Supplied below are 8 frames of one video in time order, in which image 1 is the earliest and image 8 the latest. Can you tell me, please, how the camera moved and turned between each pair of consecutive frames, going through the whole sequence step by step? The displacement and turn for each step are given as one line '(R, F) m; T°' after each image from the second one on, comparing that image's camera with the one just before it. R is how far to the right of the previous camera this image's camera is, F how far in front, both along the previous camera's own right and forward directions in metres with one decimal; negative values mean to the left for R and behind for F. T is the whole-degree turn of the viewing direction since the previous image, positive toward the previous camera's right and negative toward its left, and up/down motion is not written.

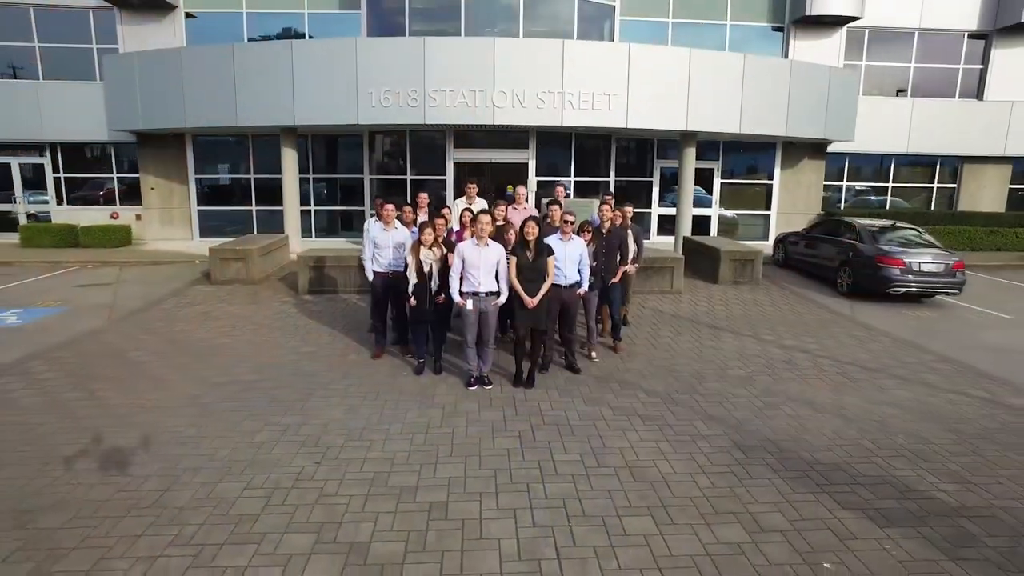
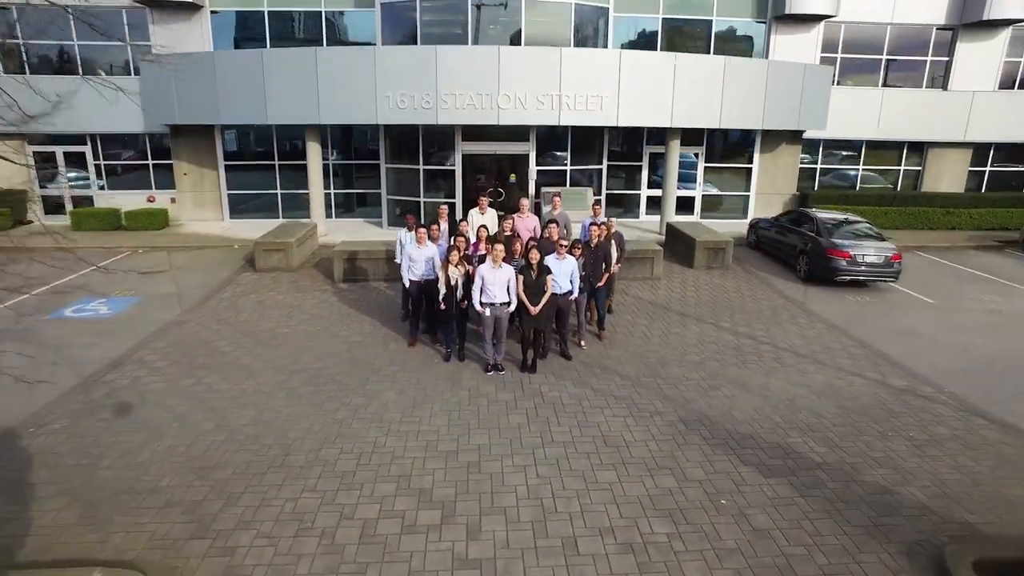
(-0.1, -1.7) m; 0°
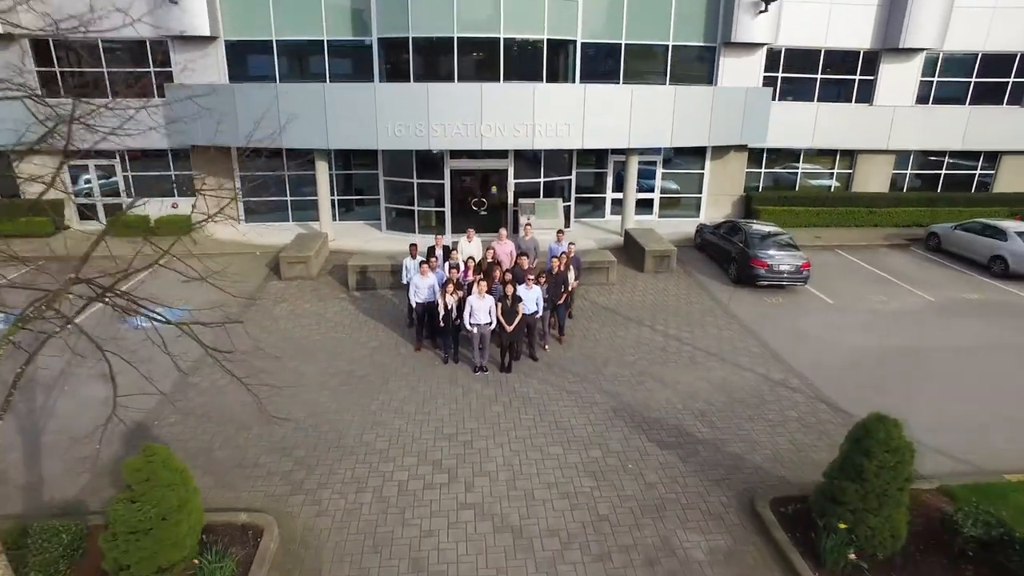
(0.0, -2.6) m; +1°
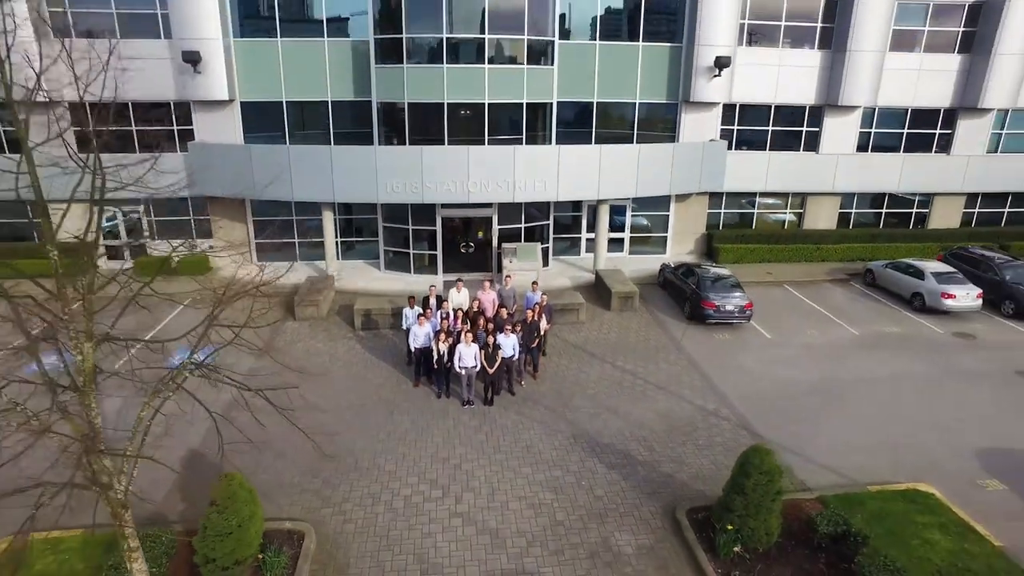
(+0.2, -2.3) m; +1°
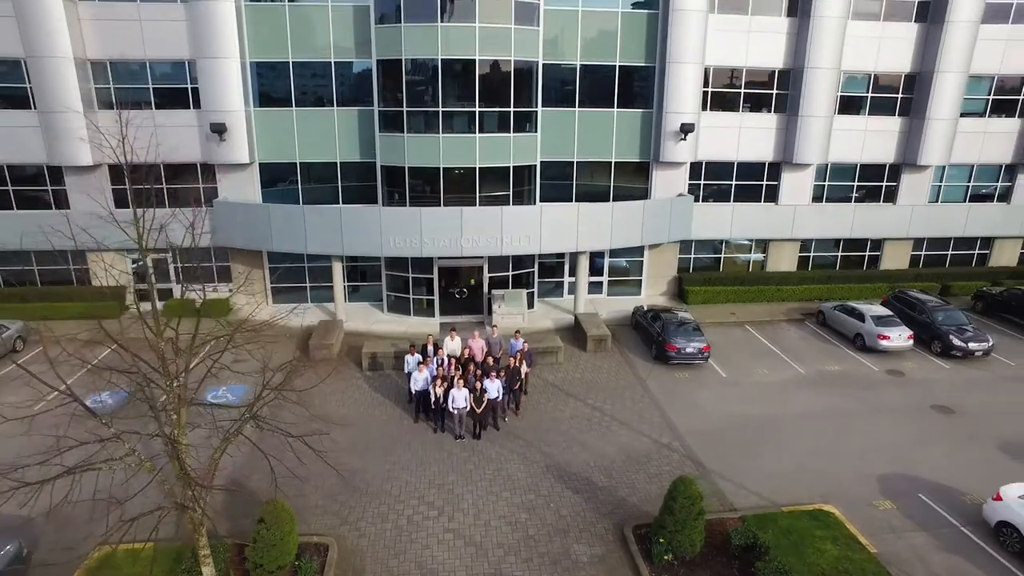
(+0.3, -2.5) m; 0°
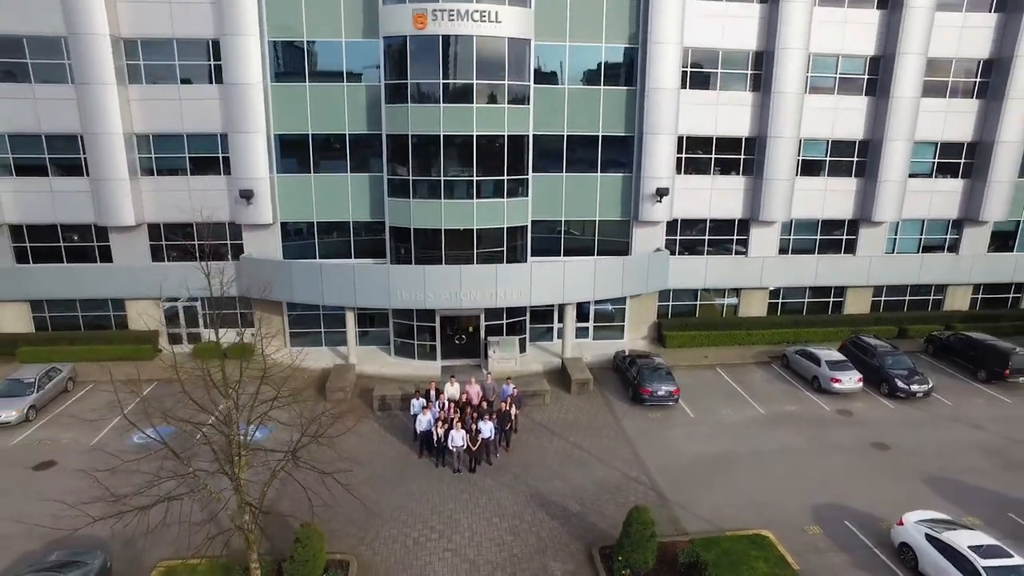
(+0.3, -2.7) m; 0°
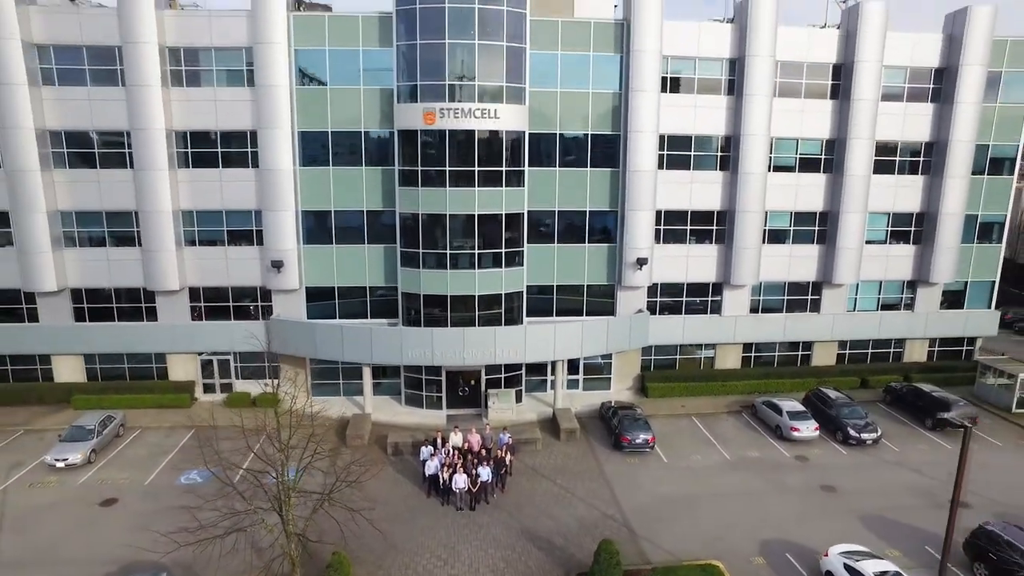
(+0.3, -3.3) m; 0°
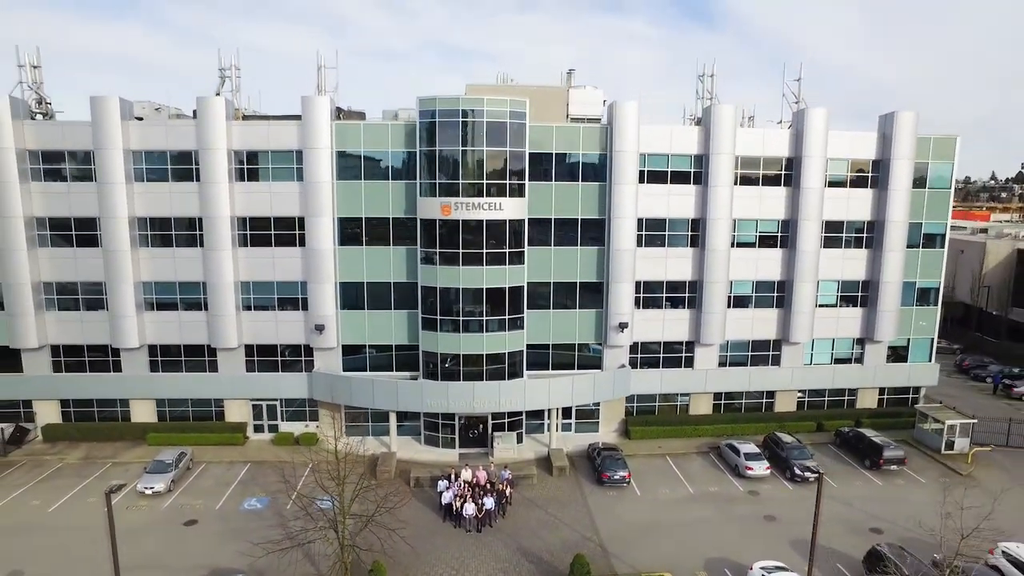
(+0.5, -5.6) m; -1°
